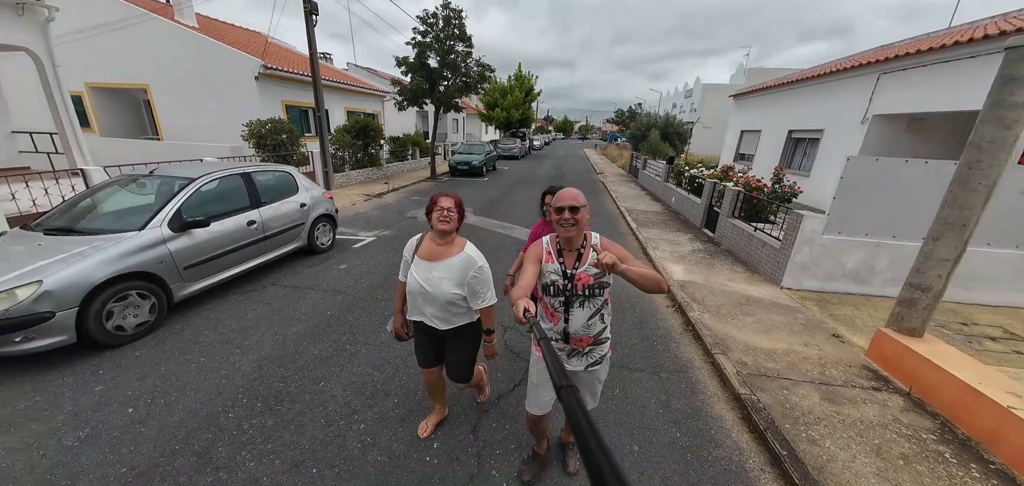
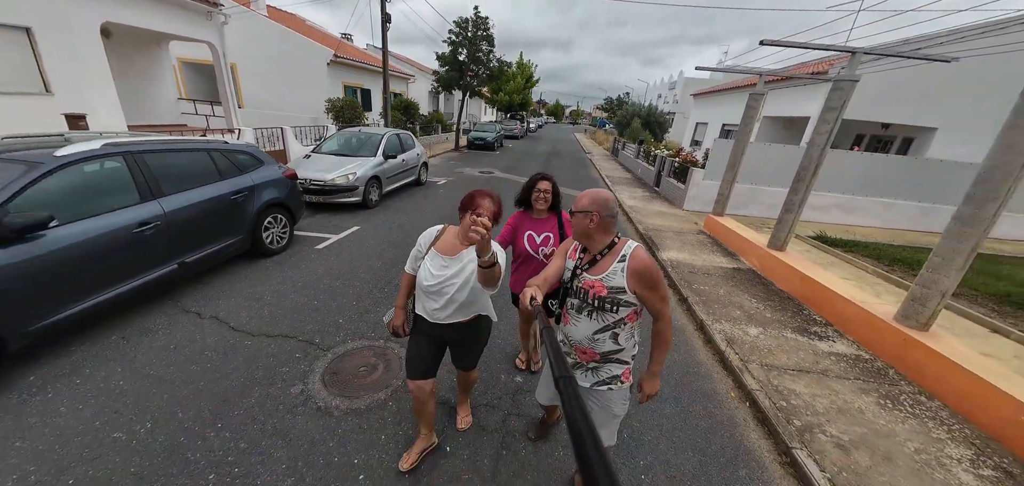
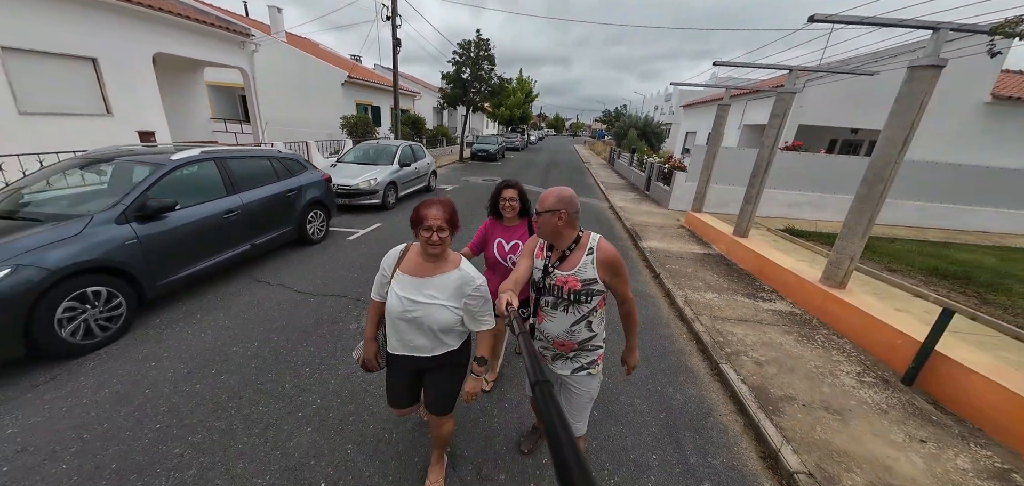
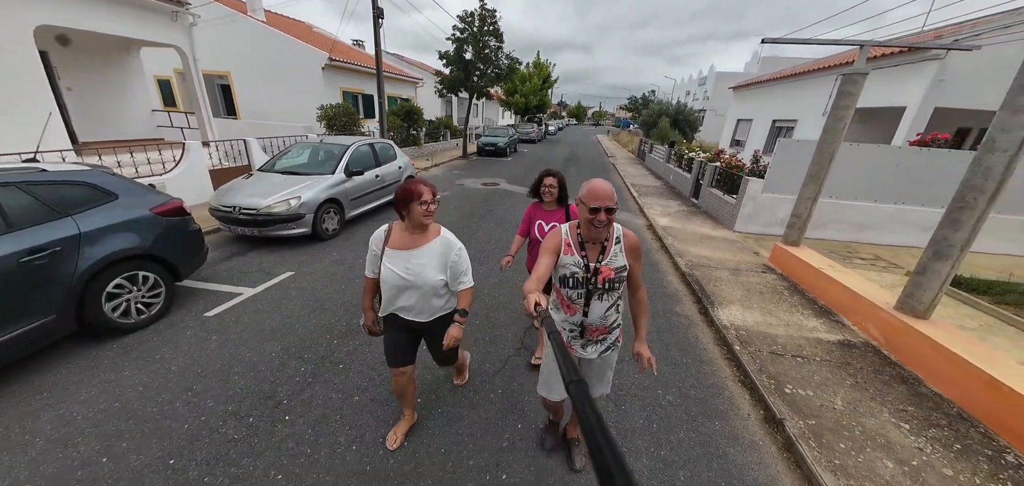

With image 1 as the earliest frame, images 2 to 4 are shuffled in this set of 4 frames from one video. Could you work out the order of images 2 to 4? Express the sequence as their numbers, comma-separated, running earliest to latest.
4, 2, 3
